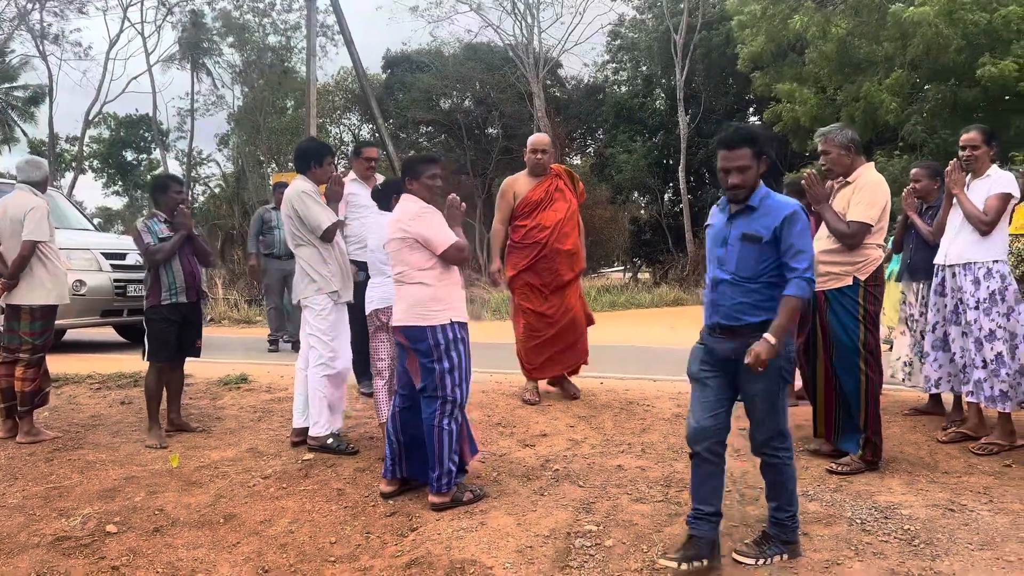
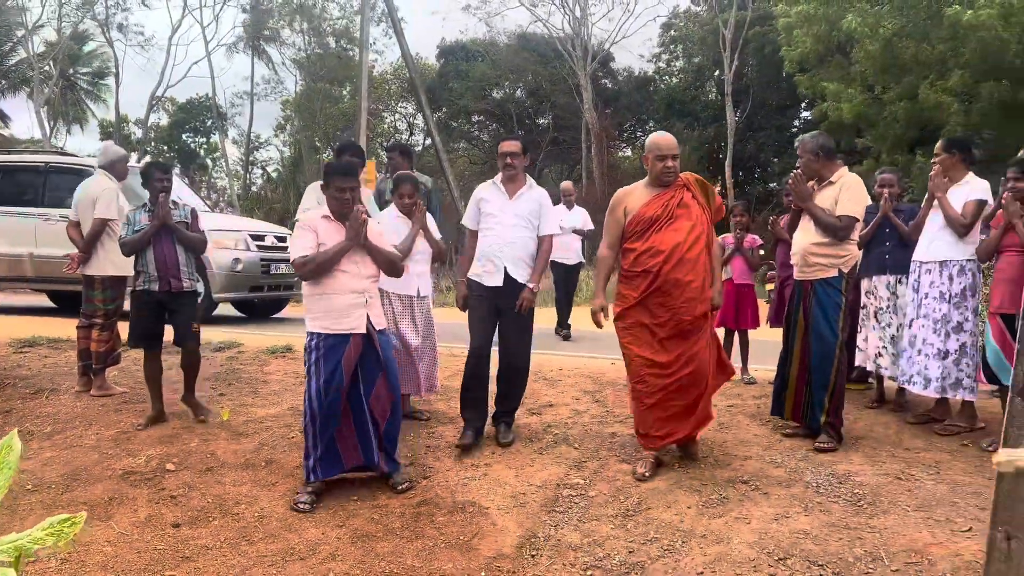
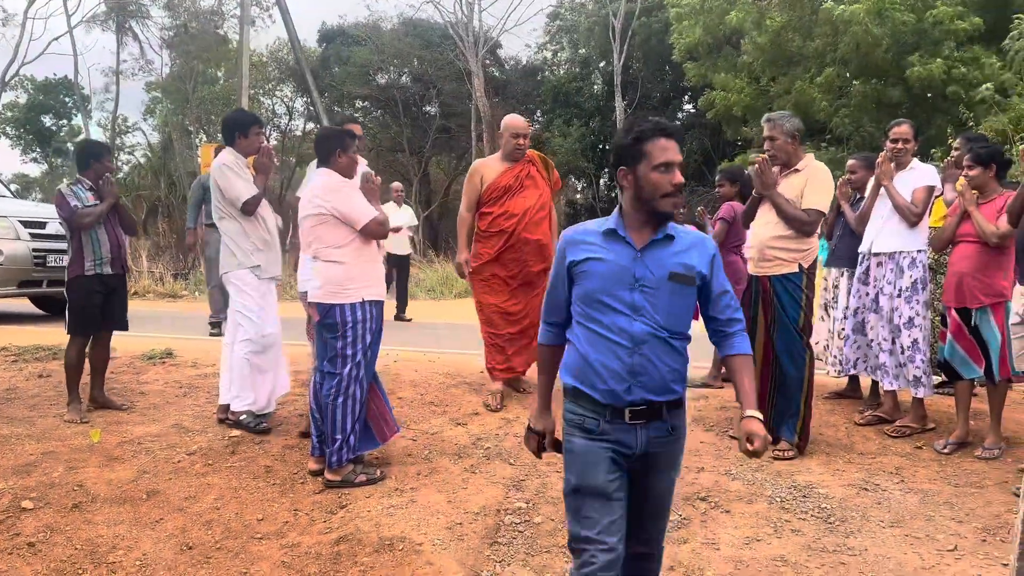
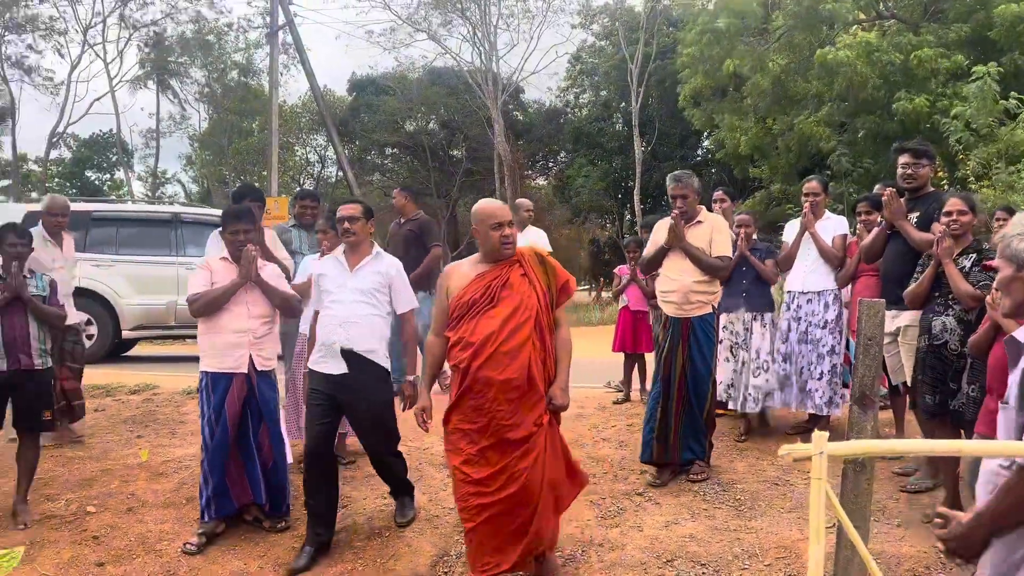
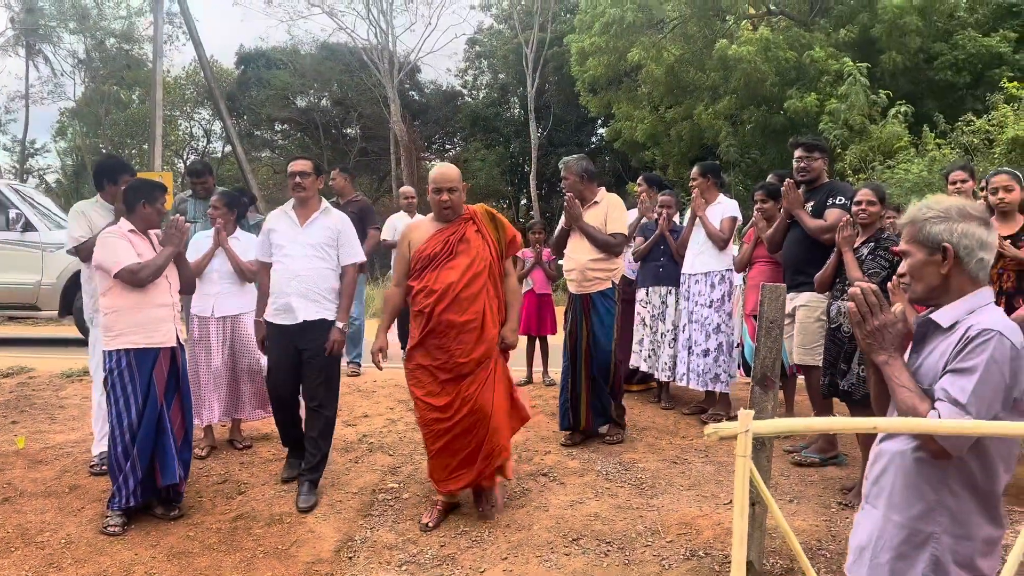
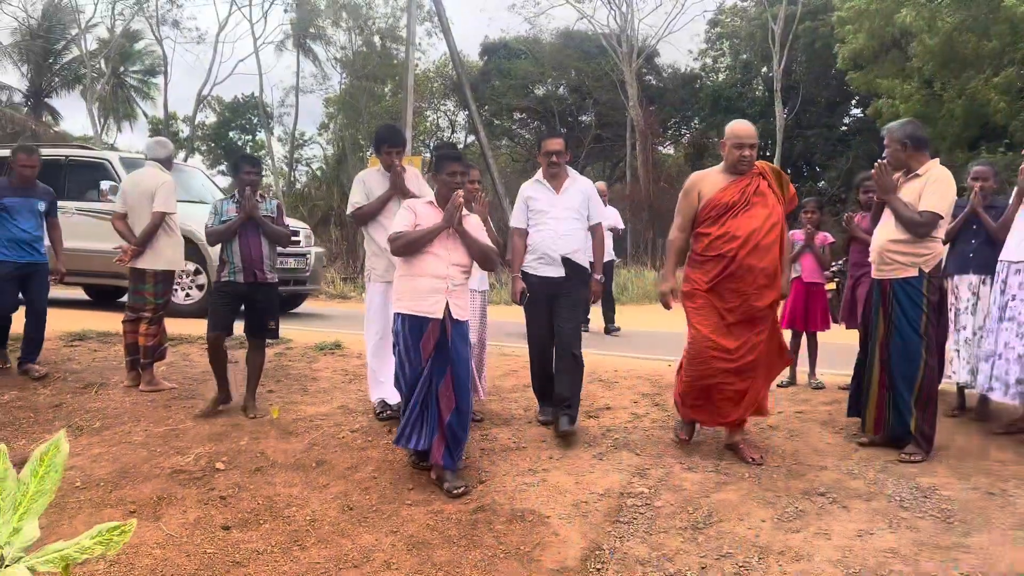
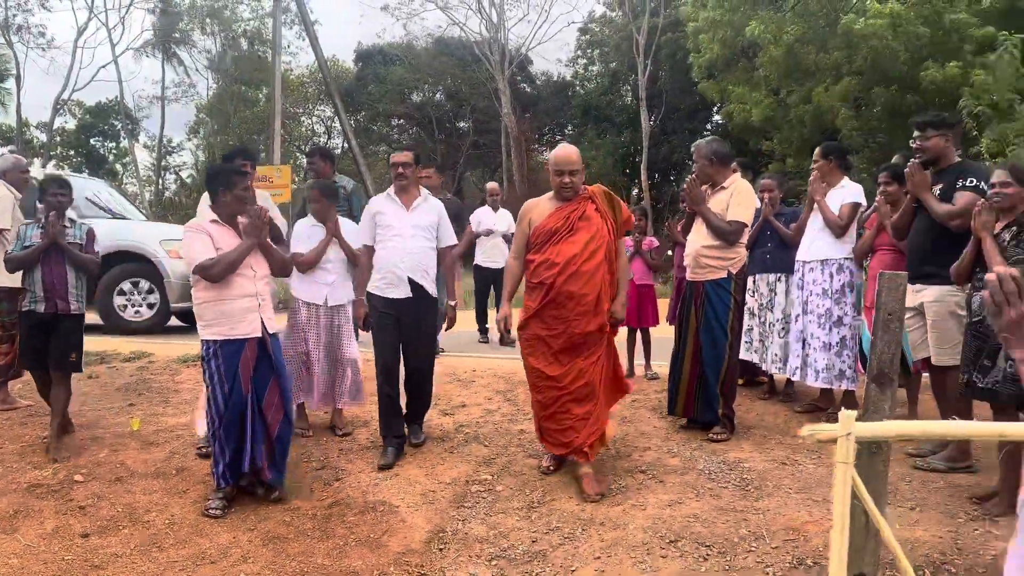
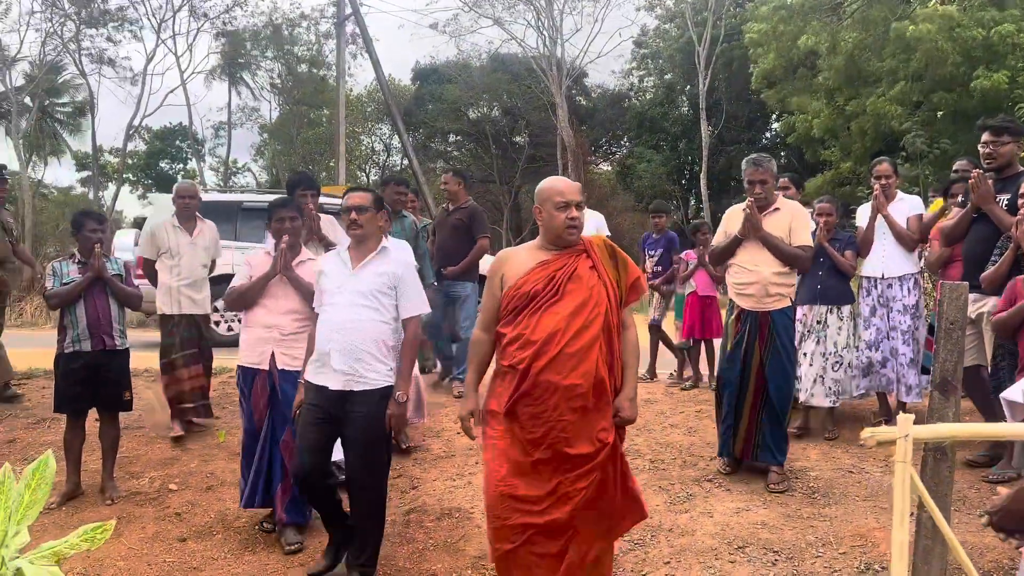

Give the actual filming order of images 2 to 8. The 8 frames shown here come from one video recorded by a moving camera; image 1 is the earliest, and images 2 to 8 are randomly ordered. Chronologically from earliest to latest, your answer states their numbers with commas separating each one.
3, 6, 2, 7, 5, 4, 8
